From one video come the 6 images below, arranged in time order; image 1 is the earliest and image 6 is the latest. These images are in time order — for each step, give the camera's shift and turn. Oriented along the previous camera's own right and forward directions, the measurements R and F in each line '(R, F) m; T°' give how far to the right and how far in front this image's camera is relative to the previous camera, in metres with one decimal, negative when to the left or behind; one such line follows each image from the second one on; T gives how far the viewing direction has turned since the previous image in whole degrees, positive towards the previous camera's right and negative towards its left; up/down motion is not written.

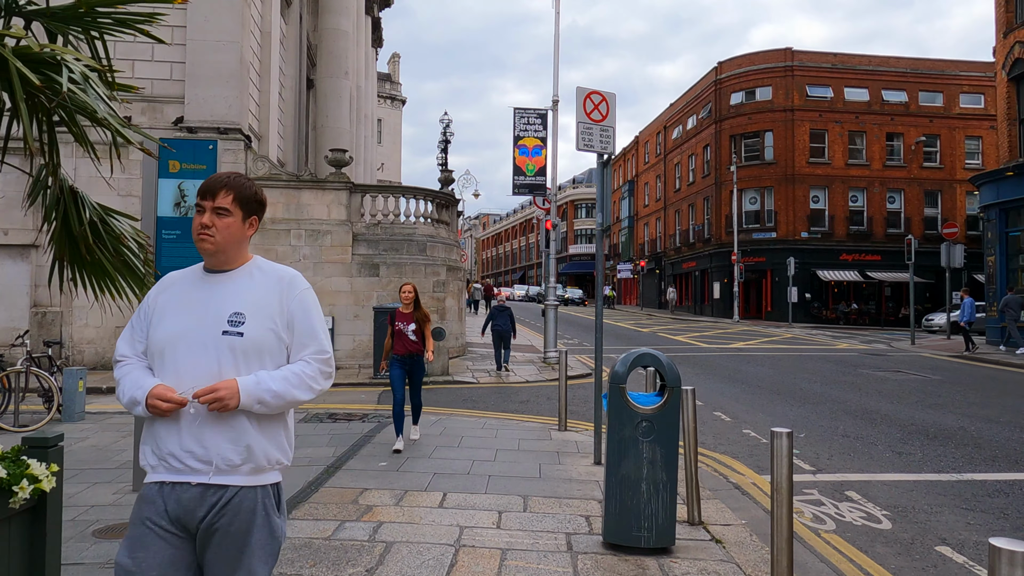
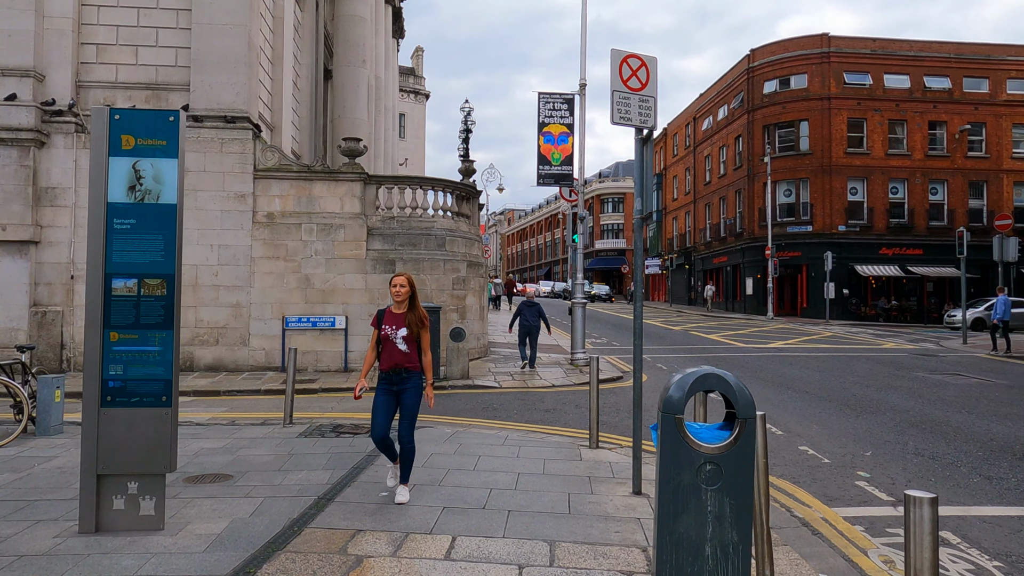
(0.0, +1.0) m; -2°
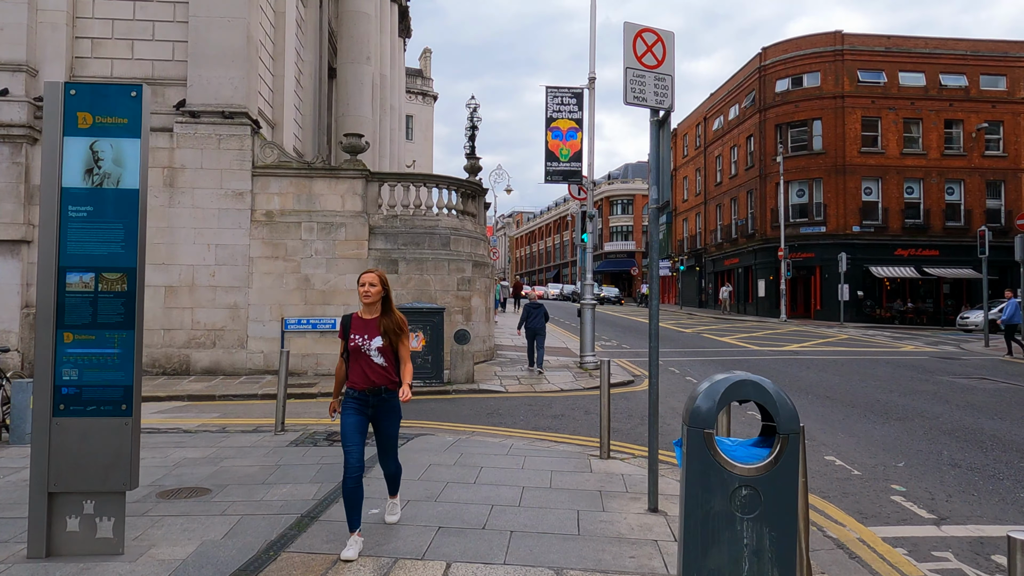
(0.0, +0.5) m; -1°
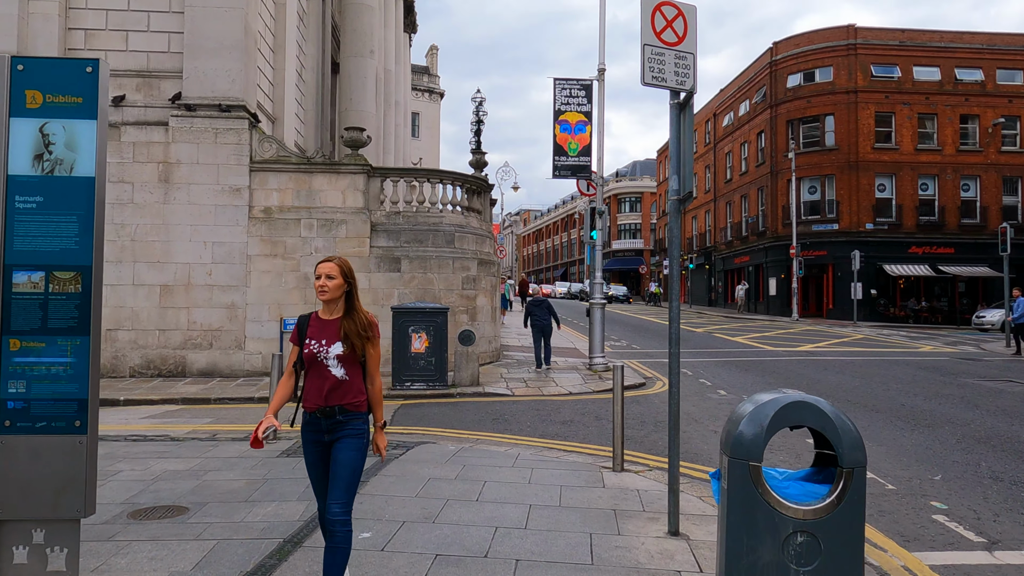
(0.0, +0.5) m; -1°
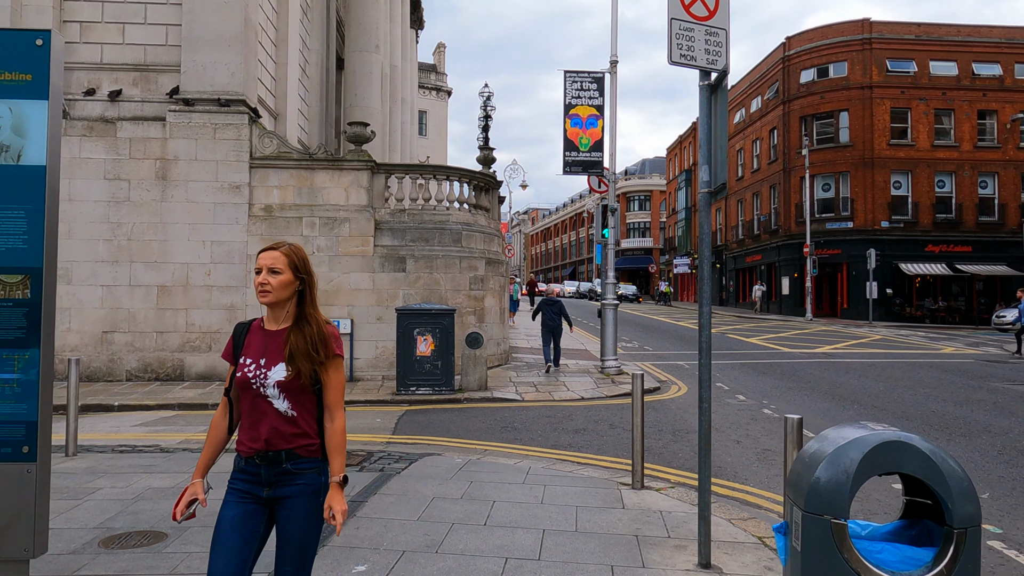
(0.0, +0.5) m; -1°
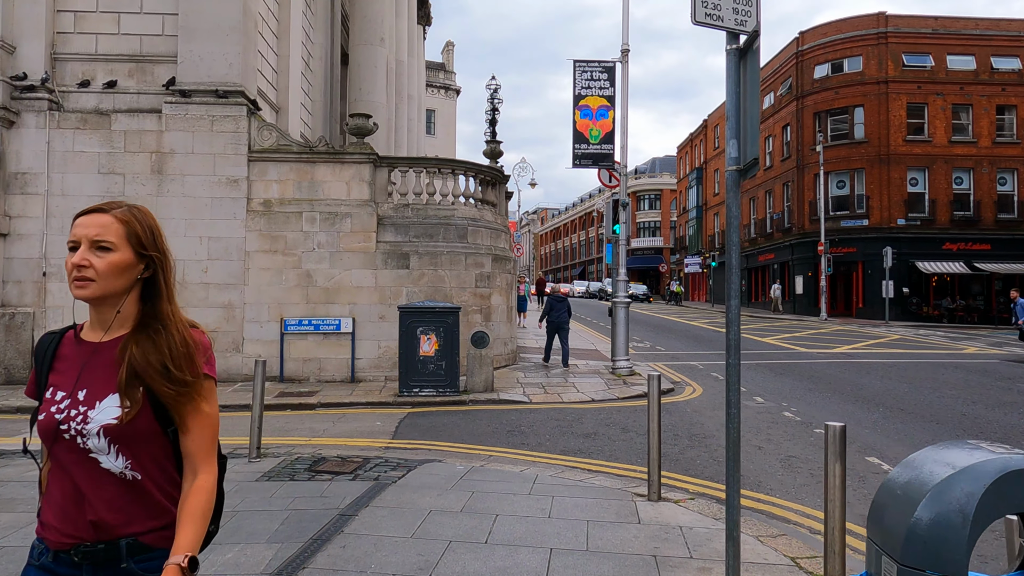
(0.0, +0.5) m; -1°
